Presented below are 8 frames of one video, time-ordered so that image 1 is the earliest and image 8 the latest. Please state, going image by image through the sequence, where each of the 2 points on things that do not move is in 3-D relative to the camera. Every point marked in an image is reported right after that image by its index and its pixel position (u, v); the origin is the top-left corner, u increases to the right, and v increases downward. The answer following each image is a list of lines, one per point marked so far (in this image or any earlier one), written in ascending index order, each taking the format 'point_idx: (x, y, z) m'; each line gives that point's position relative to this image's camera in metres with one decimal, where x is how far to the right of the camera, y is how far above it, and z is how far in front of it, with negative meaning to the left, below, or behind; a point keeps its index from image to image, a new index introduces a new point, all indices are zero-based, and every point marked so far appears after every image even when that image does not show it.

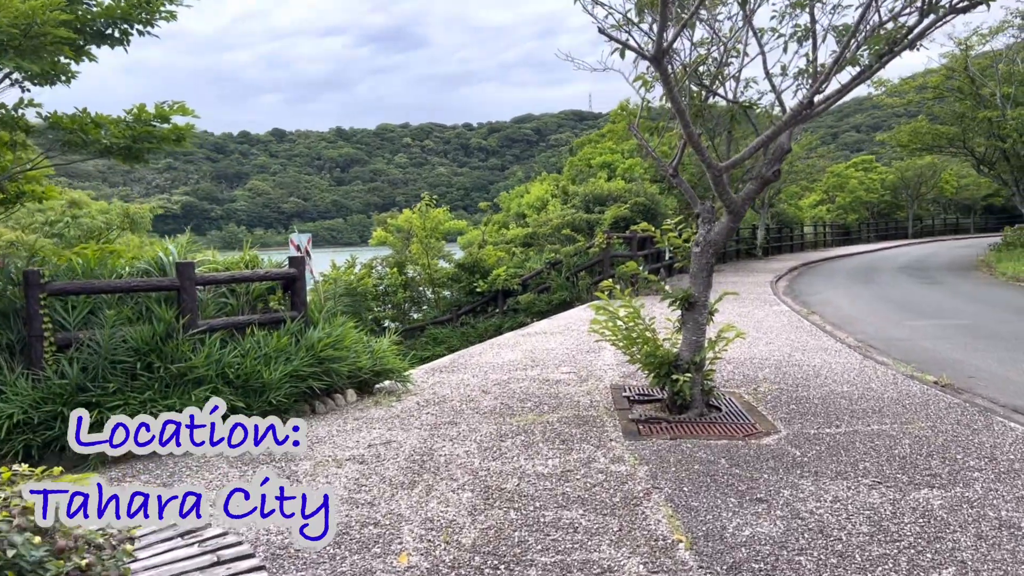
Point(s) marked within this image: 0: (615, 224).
0: (+1.8, +1.1, +14.5) m
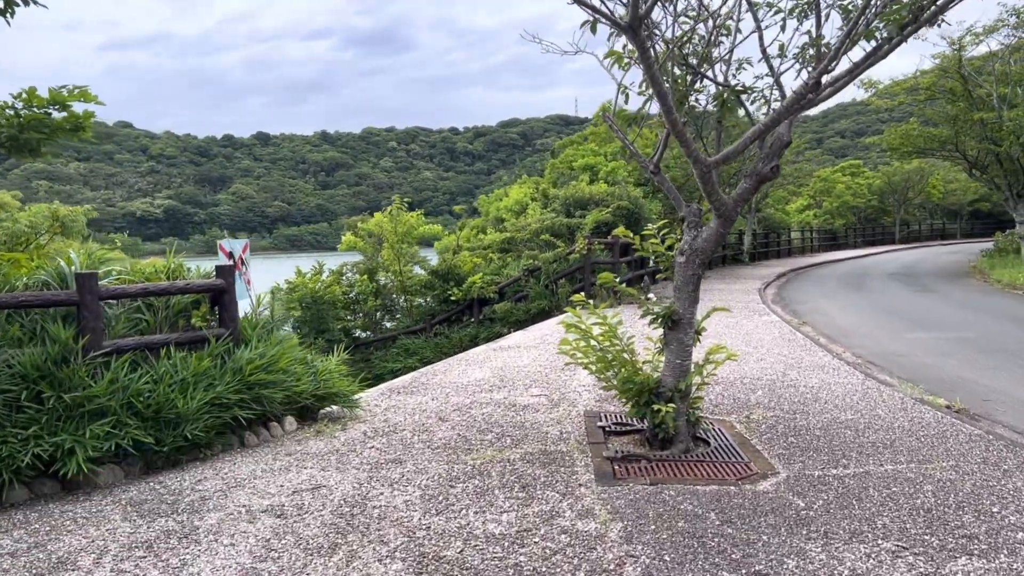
0: (+1.4, +1.0, +13.8) m
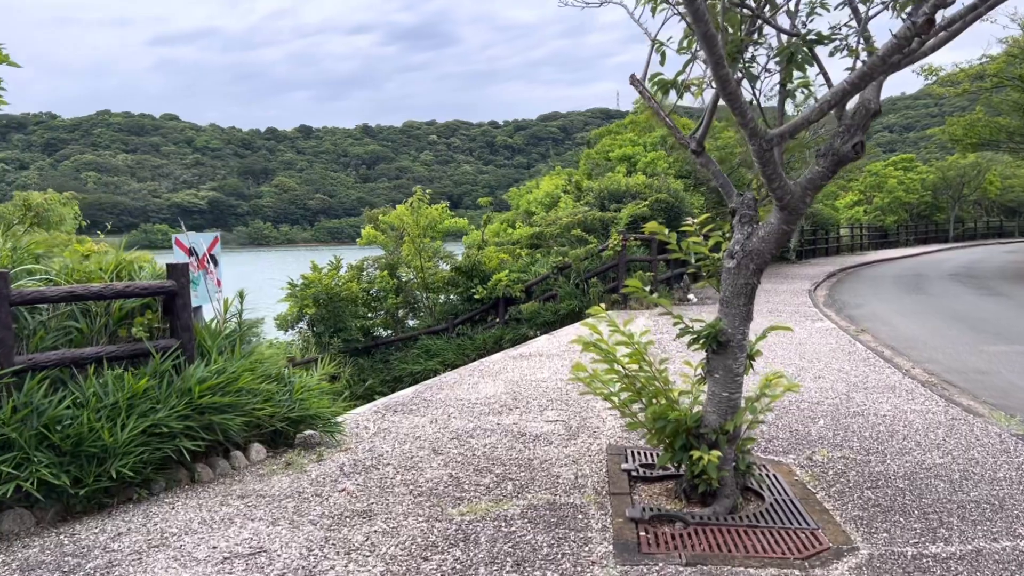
0: (+1.9, +1.0, +12.9) m
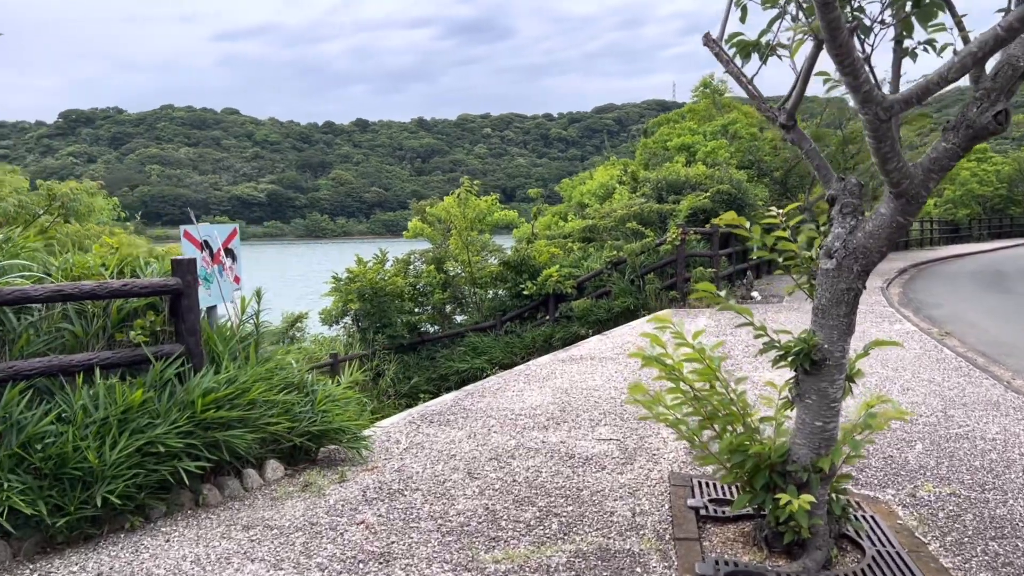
0: (+2.6, +1.1, +12.2) m
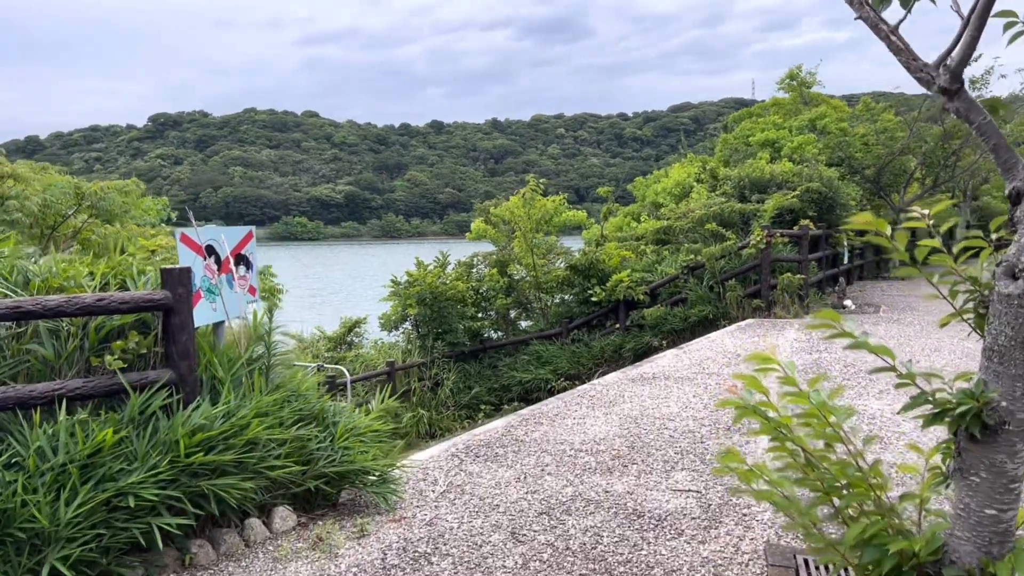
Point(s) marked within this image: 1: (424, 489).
0: (+3.6, +1.0, +11.2) m
1: (-0.4, -0.9, +3.7) m
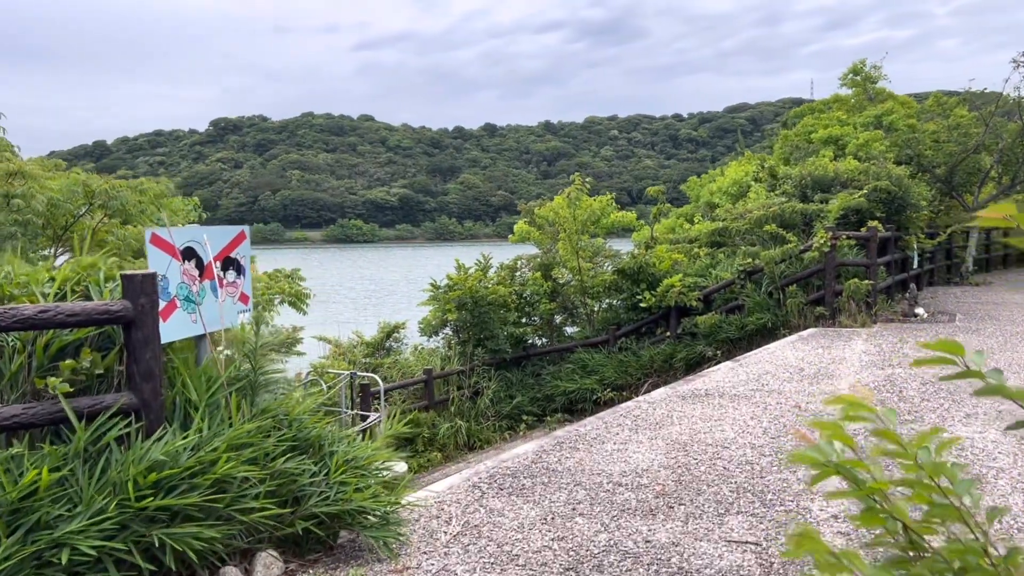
0: (+4.2, +0.9, +10.5) m
1: (-0.3, -0.9, +3.2) m
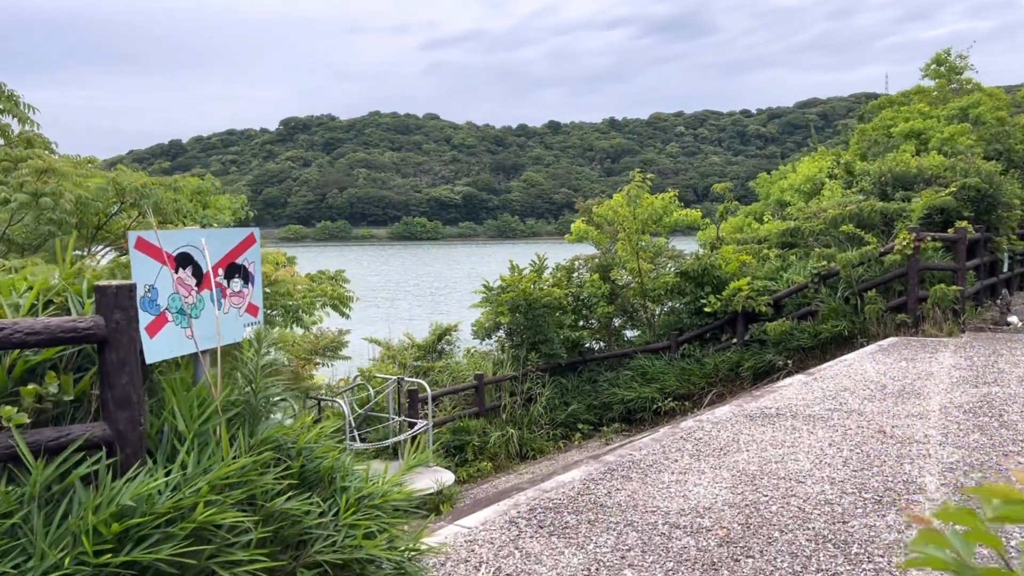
0: (+4.8, +0.8, +9.7) m
1: (-0.2, -1.0, +2.8) m
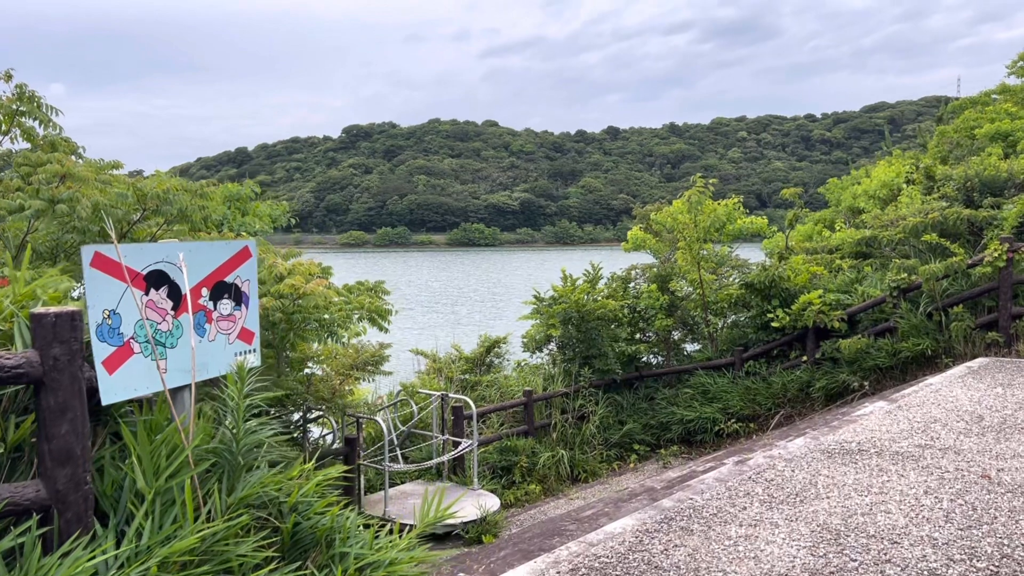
0: (+5.4, +0.7, +8.9) m
1: (-0.1, -1.0, +2.3) m
